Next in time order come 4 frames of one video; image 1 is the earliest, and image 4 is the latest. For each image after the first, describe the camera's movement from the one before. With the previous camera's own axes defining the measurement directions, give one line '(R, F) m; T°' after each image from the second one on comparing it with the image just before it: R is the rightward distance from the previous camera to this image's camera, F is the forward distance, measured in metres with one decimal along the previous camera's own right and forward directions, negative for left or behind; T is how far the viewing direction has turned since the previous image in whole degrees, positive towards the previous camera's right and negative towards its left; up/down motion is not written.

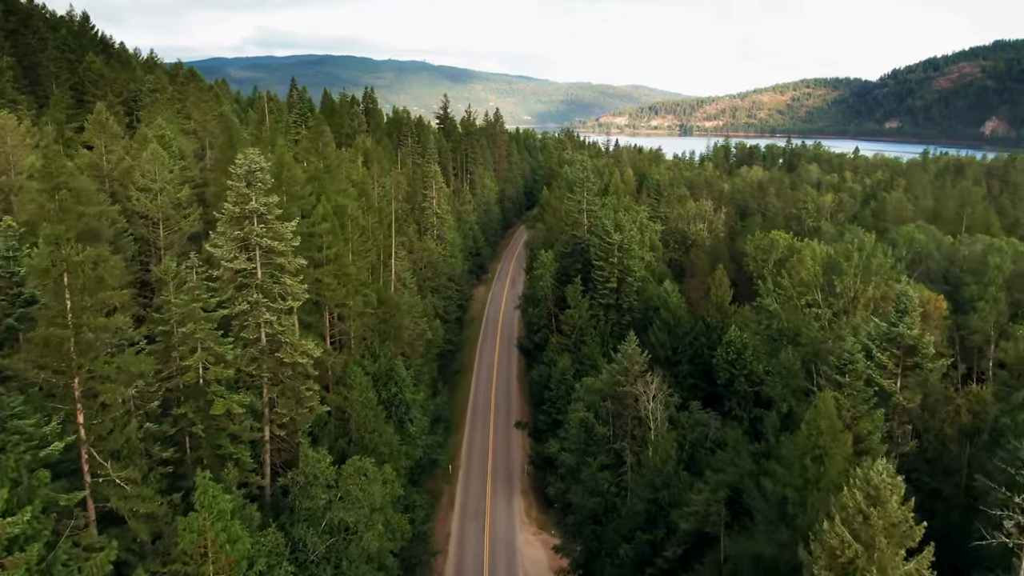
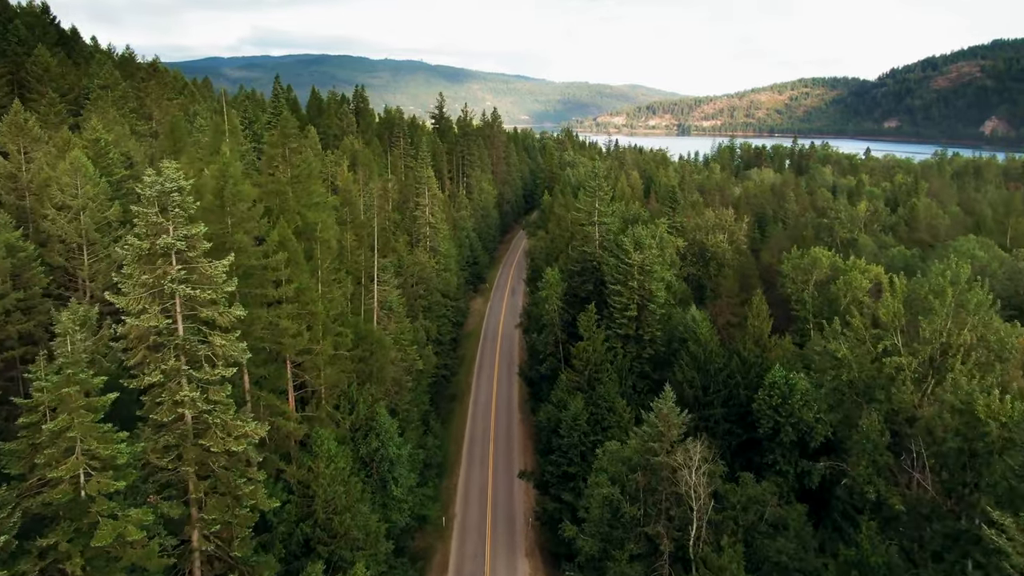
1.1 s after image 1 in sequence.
(-0.4, +8.0) m; 0°
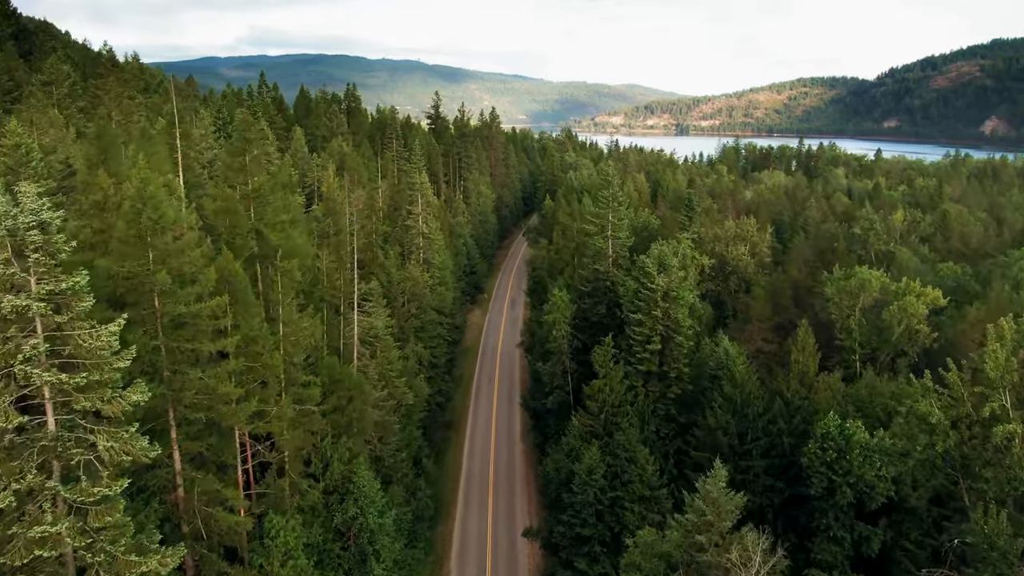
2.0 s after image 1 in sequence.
(-0.3, +6.9) m; 0°
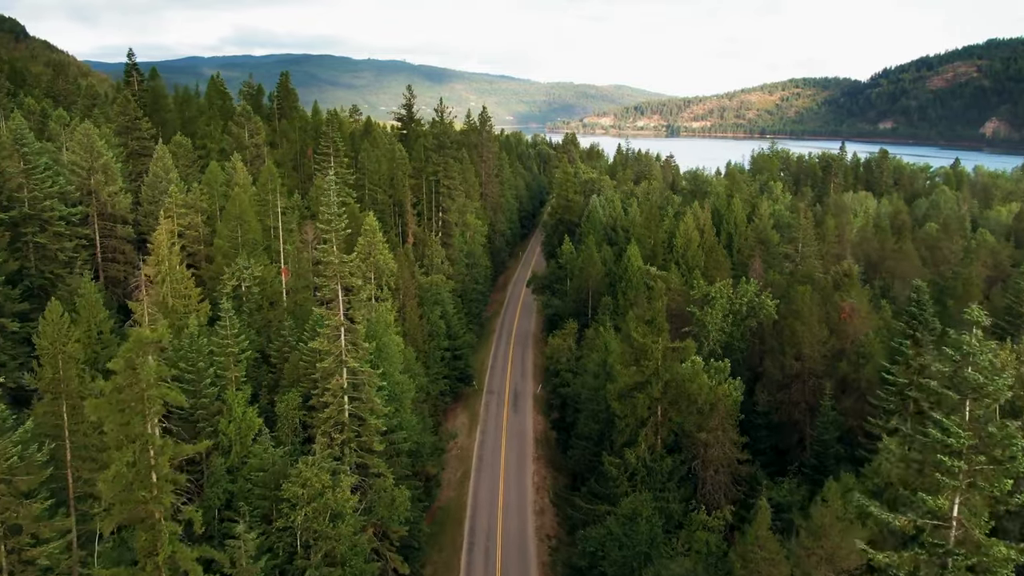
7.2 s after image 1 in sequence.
(-1.6, +38.3) m; +1°
